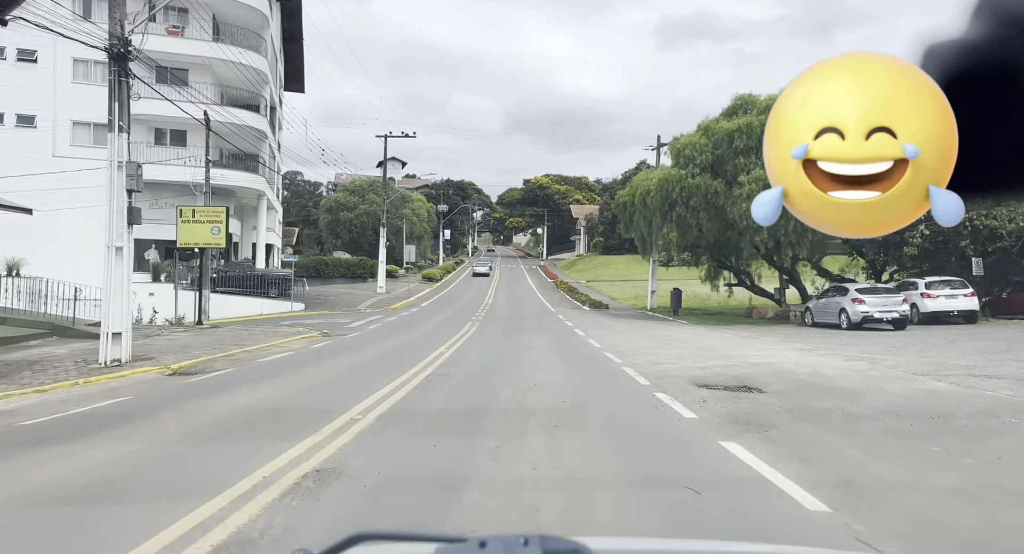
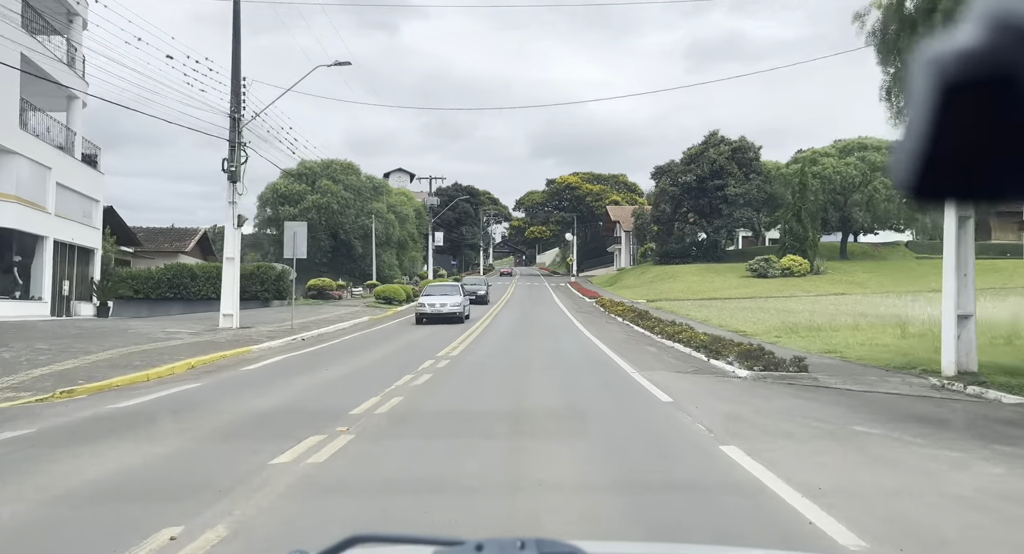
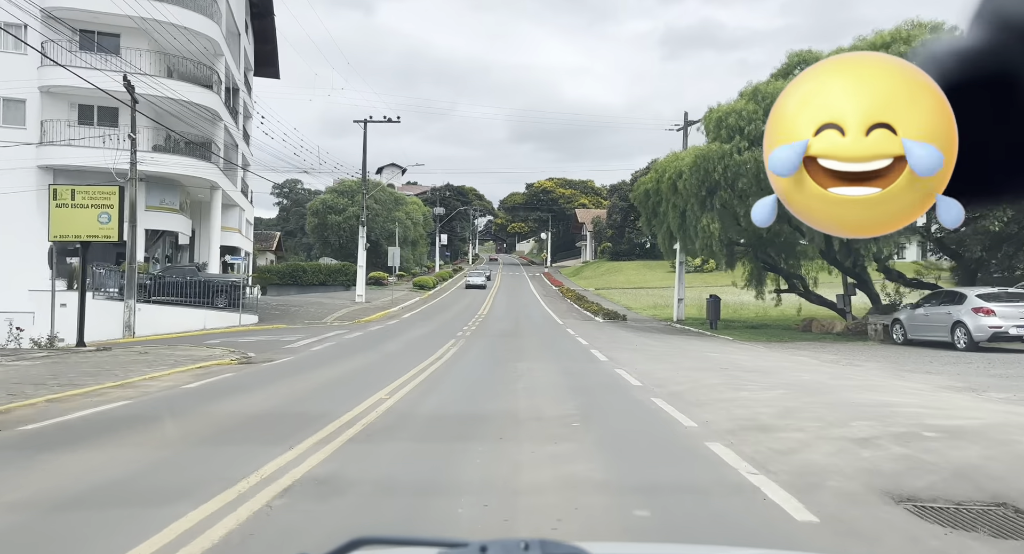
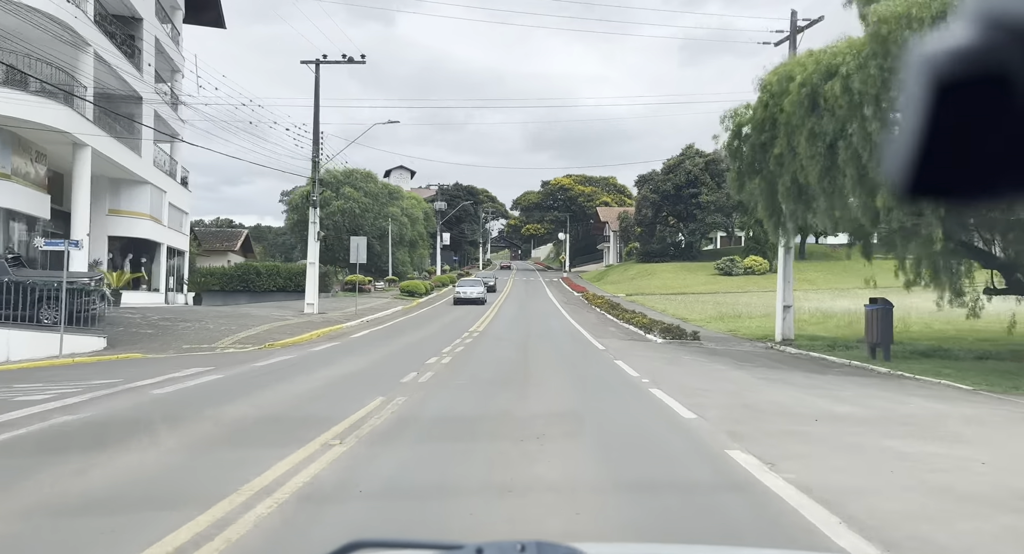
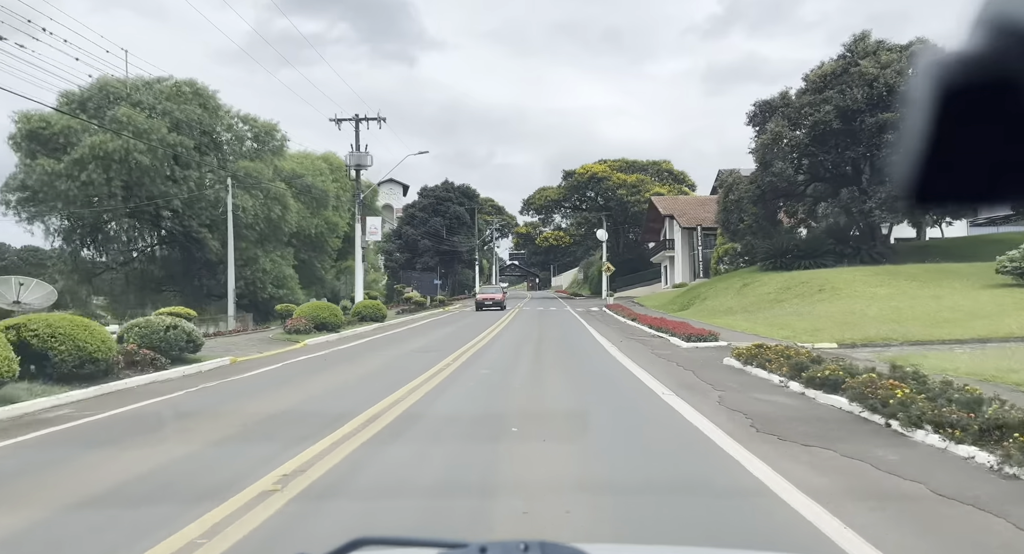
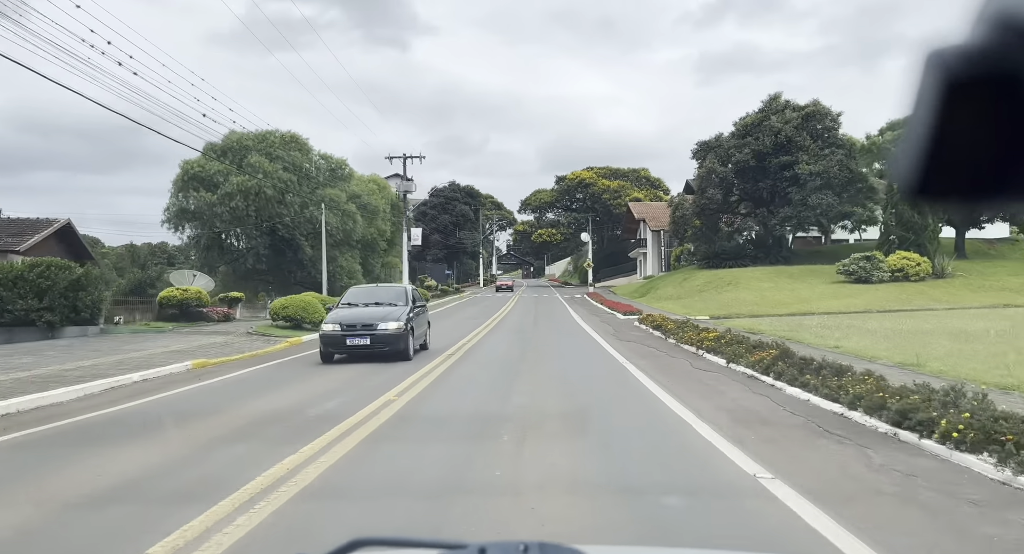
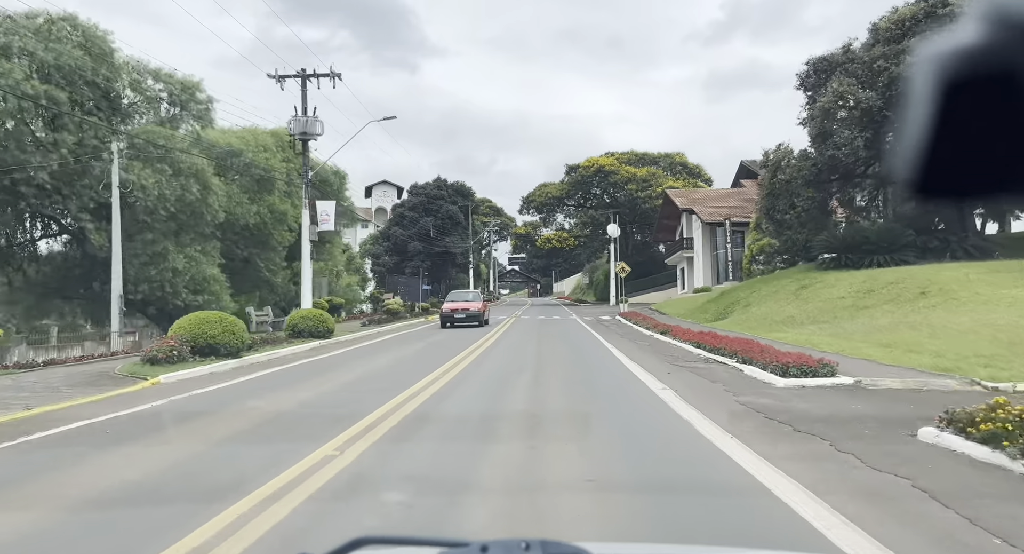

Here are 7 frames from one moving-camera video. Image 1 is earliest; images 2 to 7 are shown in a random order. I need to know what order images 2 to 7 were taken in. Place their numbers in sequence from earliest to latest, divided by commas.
3, 4, 2, 6, 5, 7
